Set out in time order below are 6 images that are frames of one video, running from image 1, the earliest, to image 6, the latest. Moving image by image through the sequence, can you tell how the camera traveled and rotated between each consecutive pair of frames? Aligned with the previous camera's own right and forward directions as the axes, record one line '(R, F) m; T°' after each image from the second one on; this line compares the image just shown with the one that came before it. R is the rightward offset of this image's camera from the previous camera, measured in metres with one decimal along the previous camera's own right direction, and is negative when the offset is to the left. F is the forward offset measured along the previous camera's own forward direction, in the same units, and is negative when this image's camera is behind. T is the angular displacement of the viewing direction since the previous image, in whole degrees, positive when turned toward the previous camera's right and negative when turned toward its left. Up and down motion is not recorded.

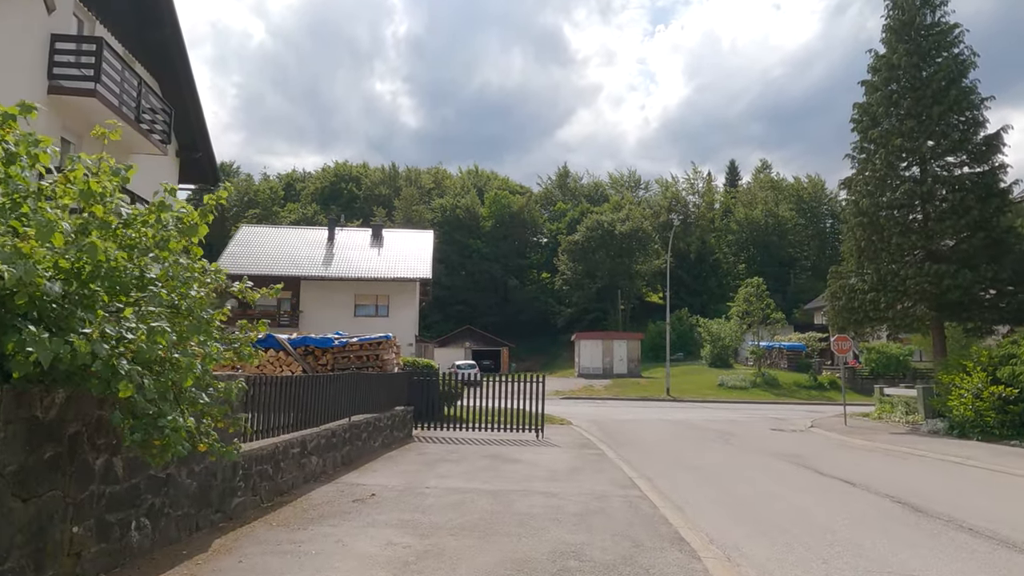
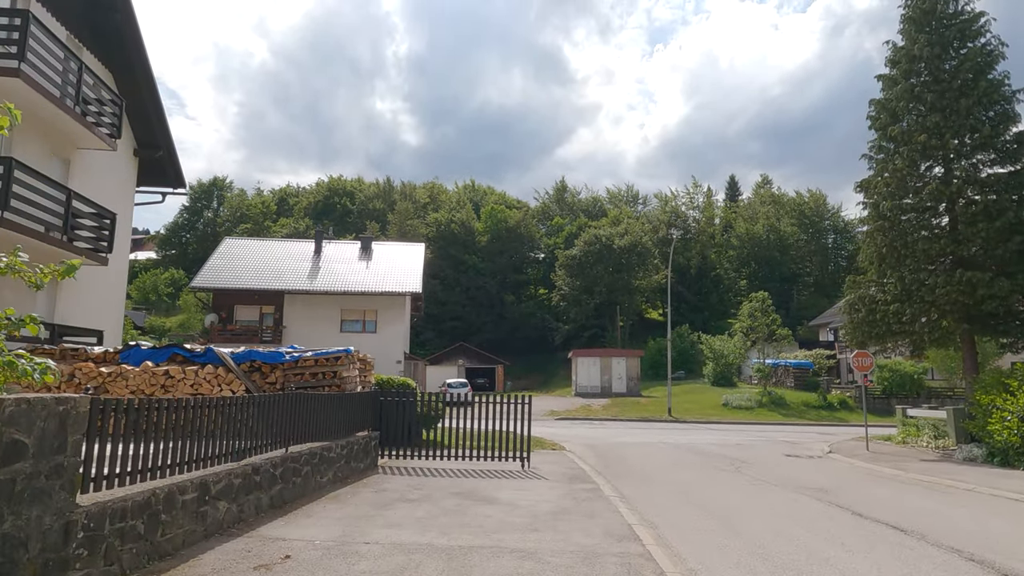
(+0.4, +2.0) m; 0°
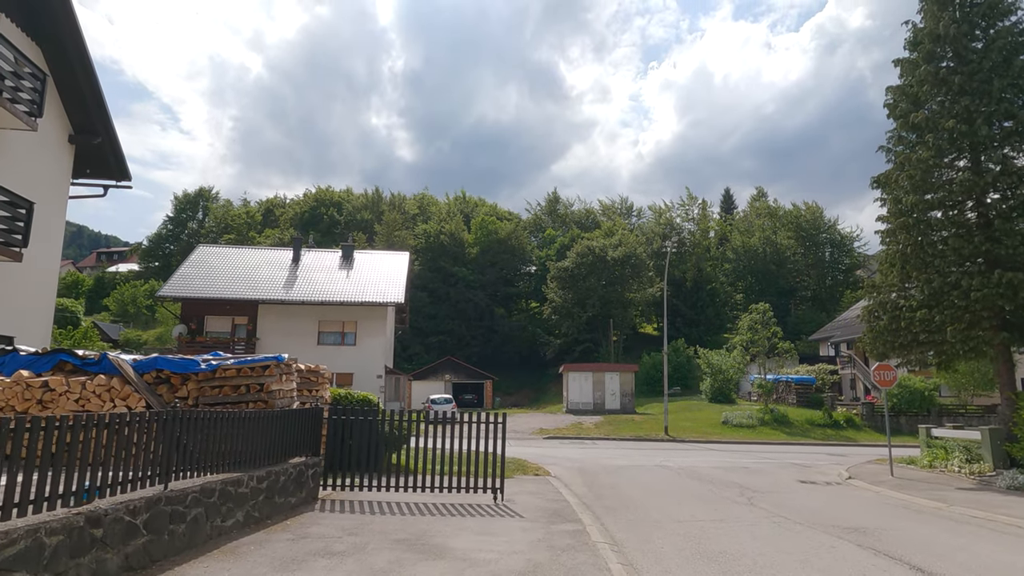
(+0.4, +2.3) m; +1°
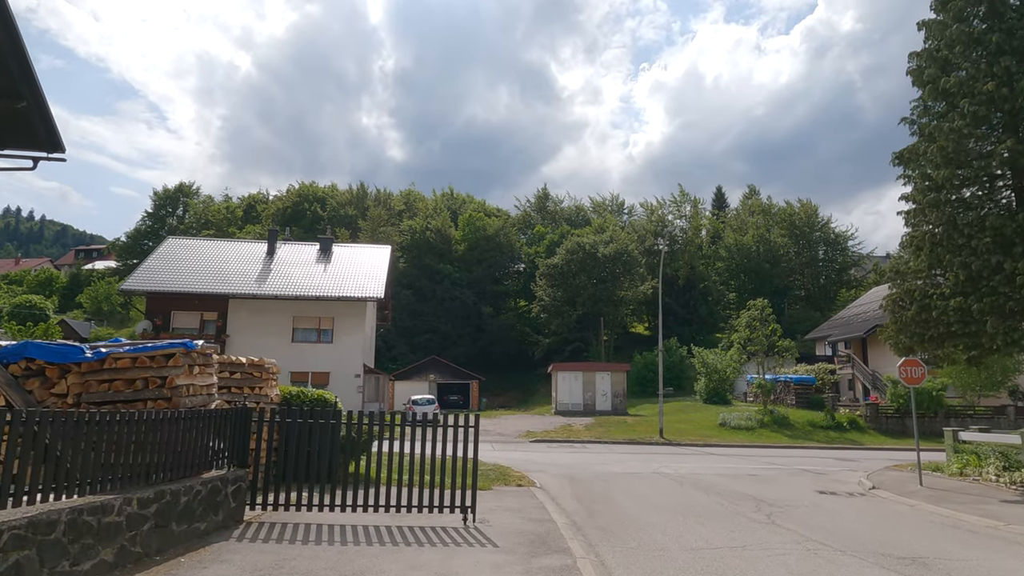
(+0.2, +2.1) m; +1°
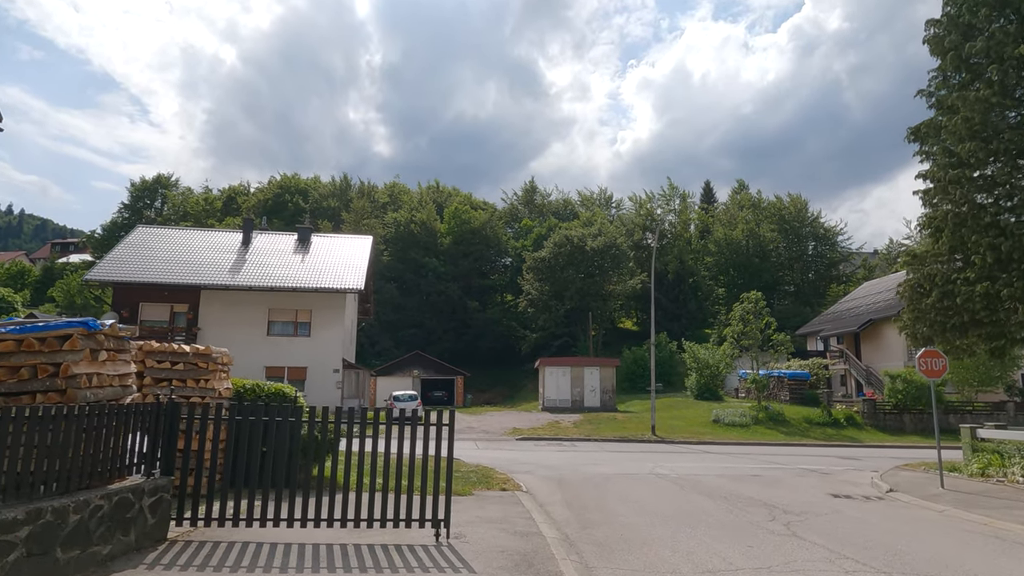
(+0.1, +1.5) m; +1°
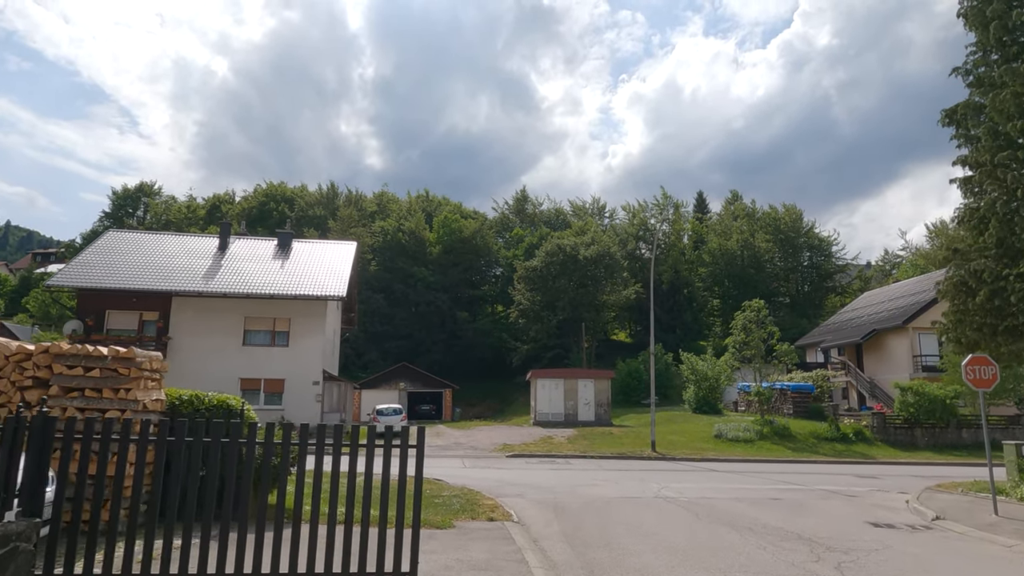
(0.0, +1.9) m; +1°
